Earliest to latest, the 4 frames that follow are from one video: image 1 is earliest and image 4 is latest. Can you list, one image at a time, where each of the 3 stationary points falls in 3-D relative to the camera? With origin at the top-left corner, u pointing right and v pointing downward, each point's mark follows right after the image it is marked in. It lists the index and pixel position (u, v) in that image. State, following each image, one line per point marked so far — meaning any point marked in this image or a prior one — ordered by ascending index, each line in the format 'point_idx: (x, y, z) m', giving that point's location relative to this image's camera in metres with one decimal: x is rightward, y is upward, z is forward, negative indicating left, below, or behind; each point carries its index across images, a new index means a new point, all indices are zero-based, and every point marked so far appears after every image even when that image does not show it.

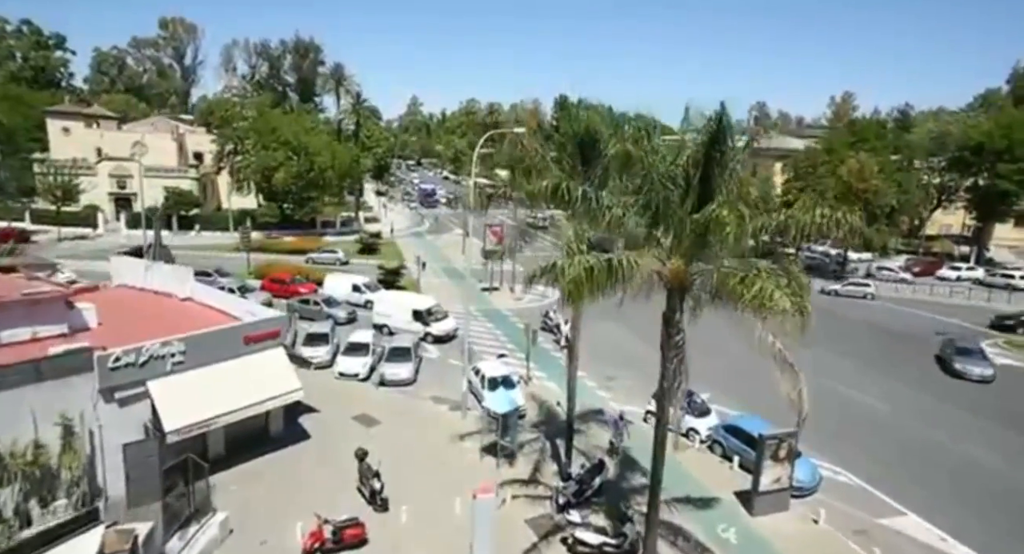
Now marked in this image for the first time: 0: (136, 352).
0: (-8.4, -1.7, +15.1) m
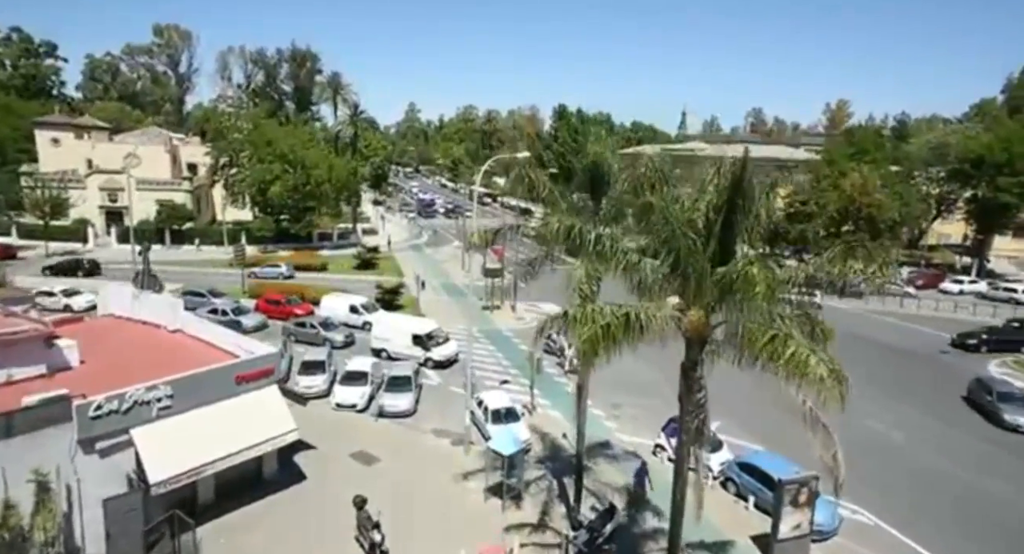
0: (-8.3, -2.6, +14.2) m
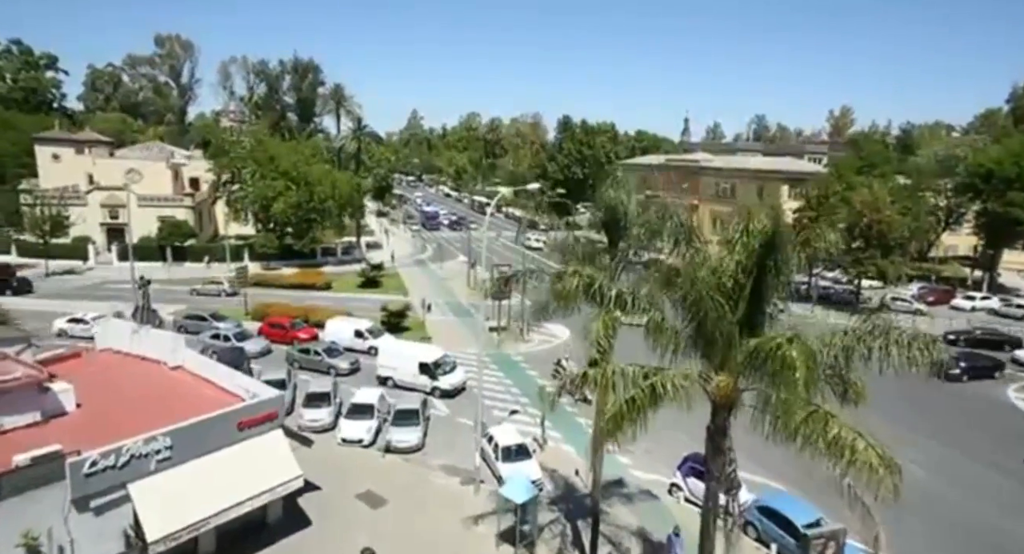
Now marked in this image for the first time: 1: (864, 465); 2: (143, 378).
0: (-8.0, -3.5, +13.6) m
1: (+4.6, -2.4, +8.8) m
2: (-10.7, -2.9, +19.8) m
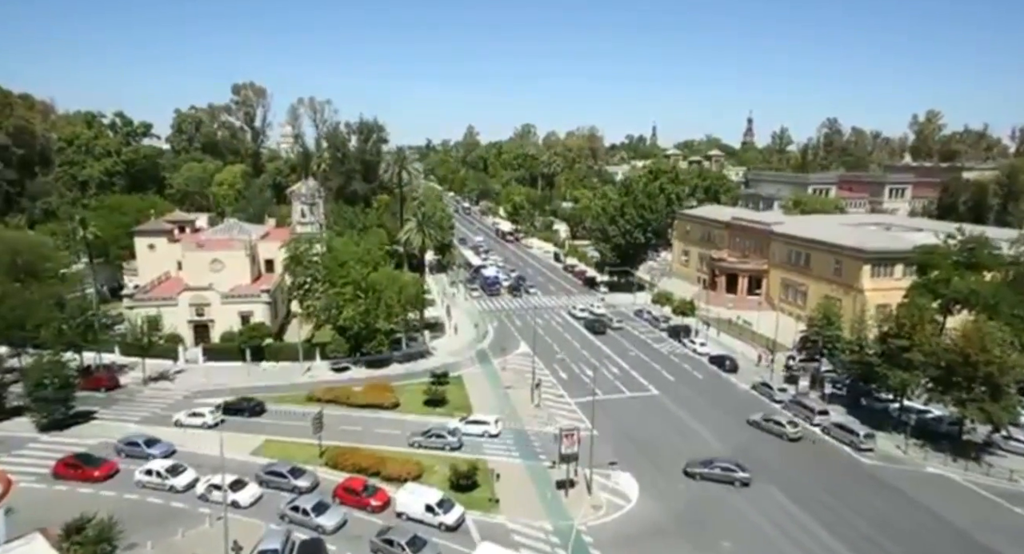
0: (-6.1, -12.2, +14.1) m
1: (+6.0, -11.1, +8.3) m
2: (-8.4, -11.5, +20.5) m
